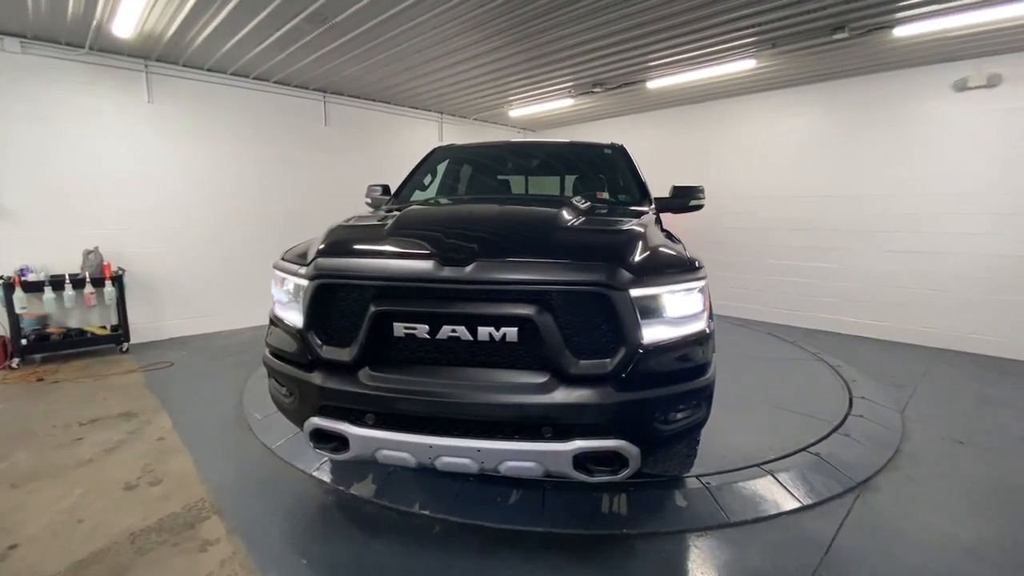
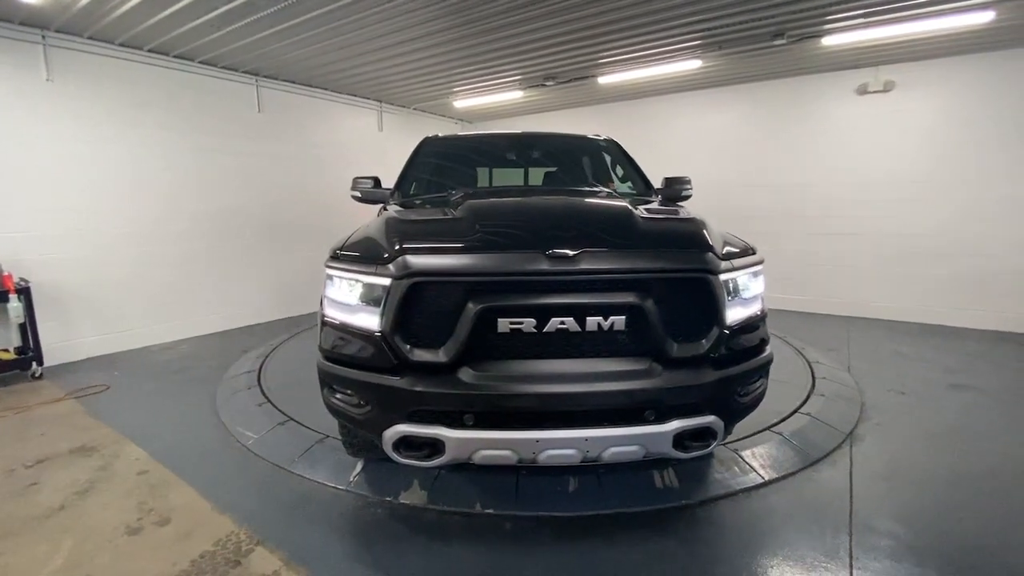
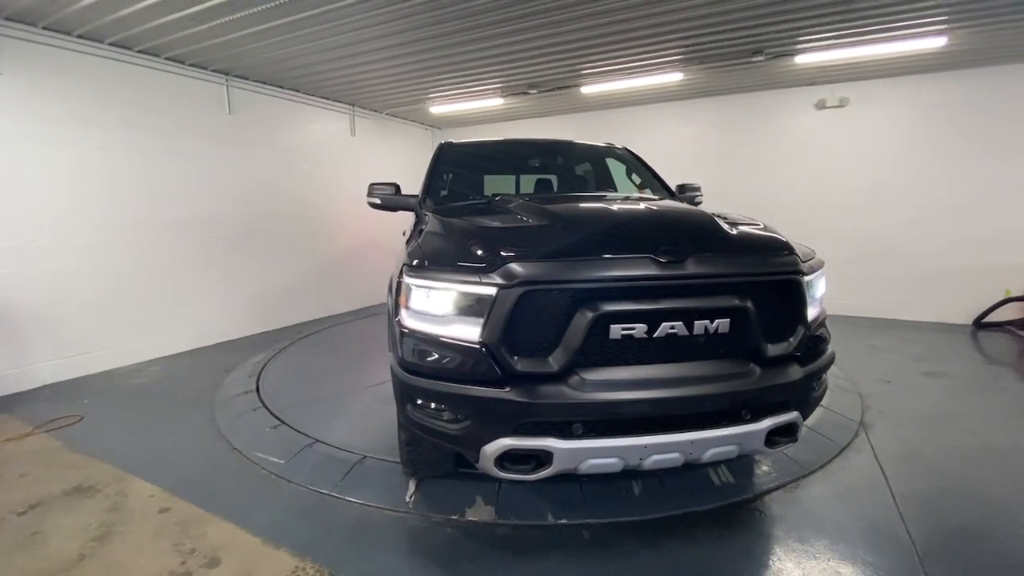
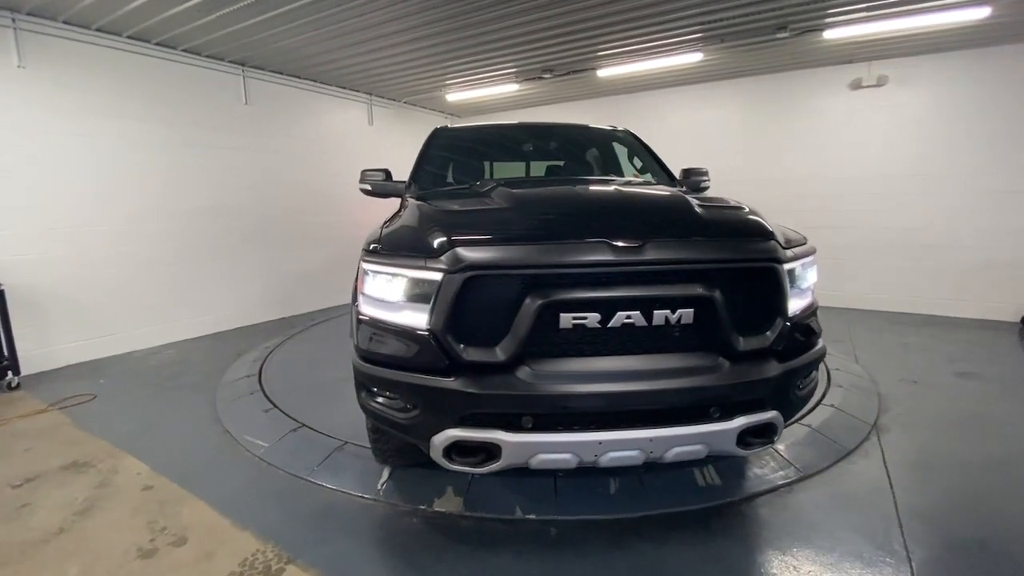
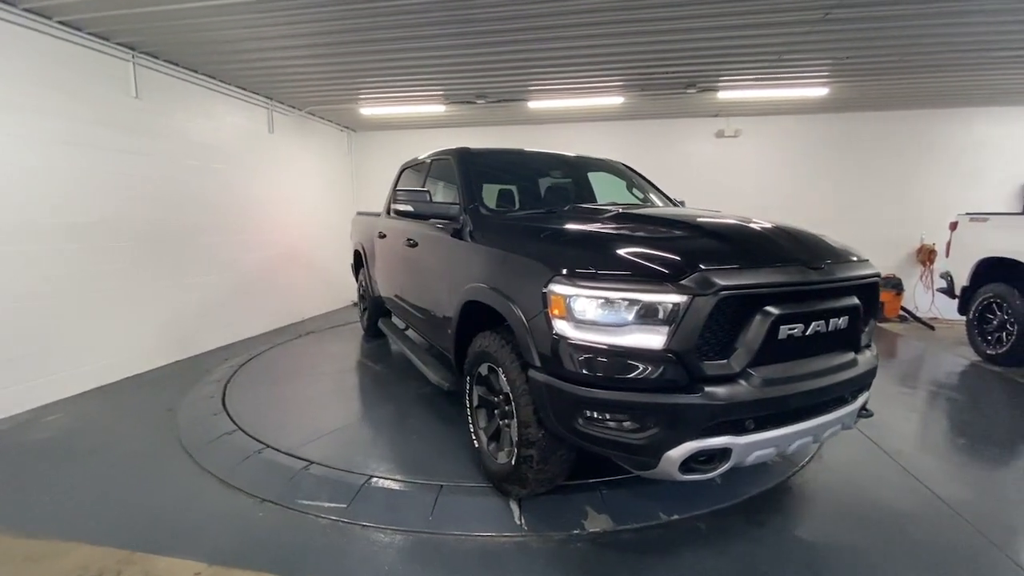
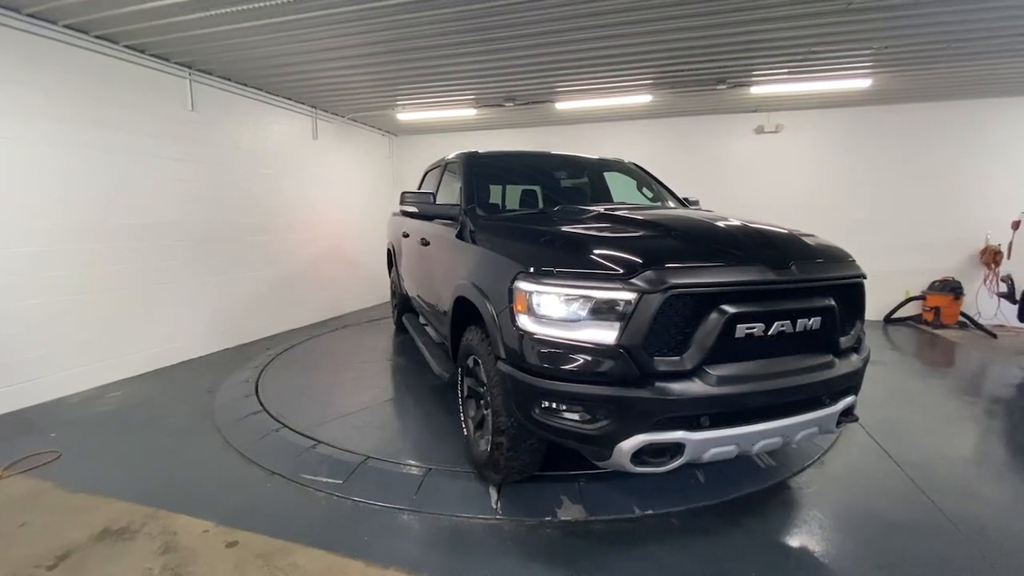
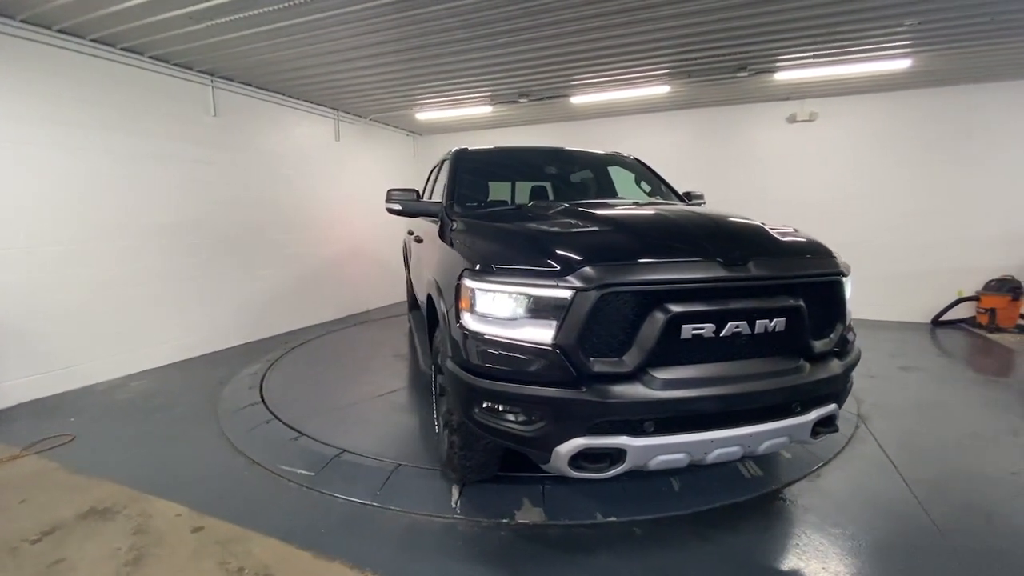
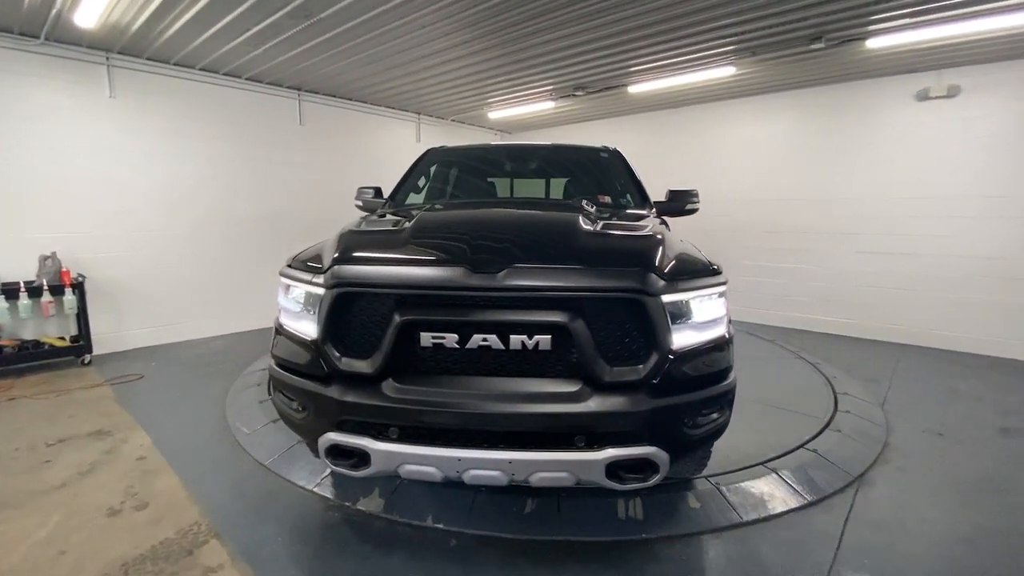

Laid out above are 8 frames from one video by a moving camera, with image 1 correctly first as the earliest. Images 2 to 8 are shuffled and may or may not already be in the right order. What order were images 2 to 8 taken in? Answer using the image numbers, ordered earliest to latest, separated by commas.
8, 2, 4, 3, 7, 6, 5
